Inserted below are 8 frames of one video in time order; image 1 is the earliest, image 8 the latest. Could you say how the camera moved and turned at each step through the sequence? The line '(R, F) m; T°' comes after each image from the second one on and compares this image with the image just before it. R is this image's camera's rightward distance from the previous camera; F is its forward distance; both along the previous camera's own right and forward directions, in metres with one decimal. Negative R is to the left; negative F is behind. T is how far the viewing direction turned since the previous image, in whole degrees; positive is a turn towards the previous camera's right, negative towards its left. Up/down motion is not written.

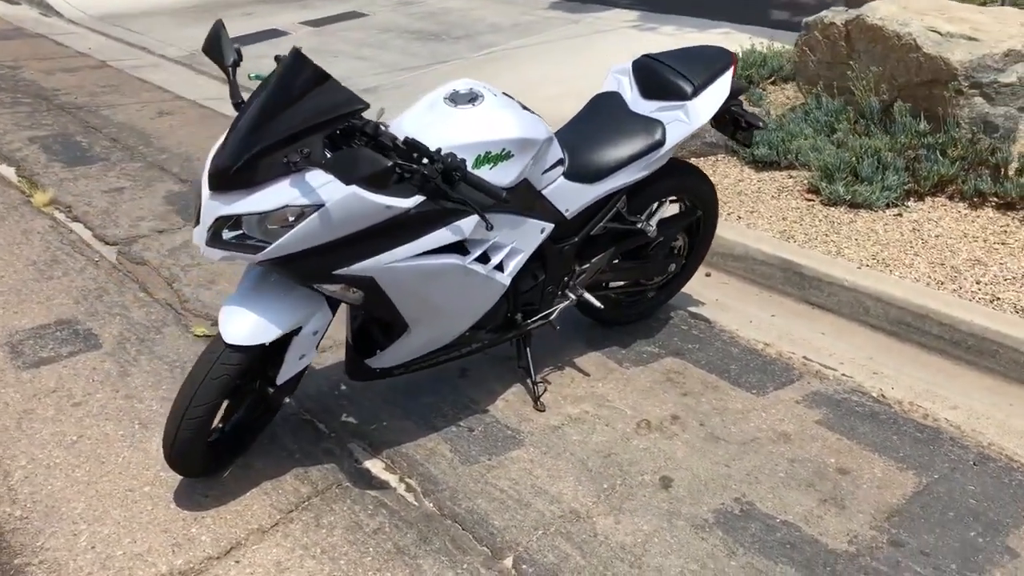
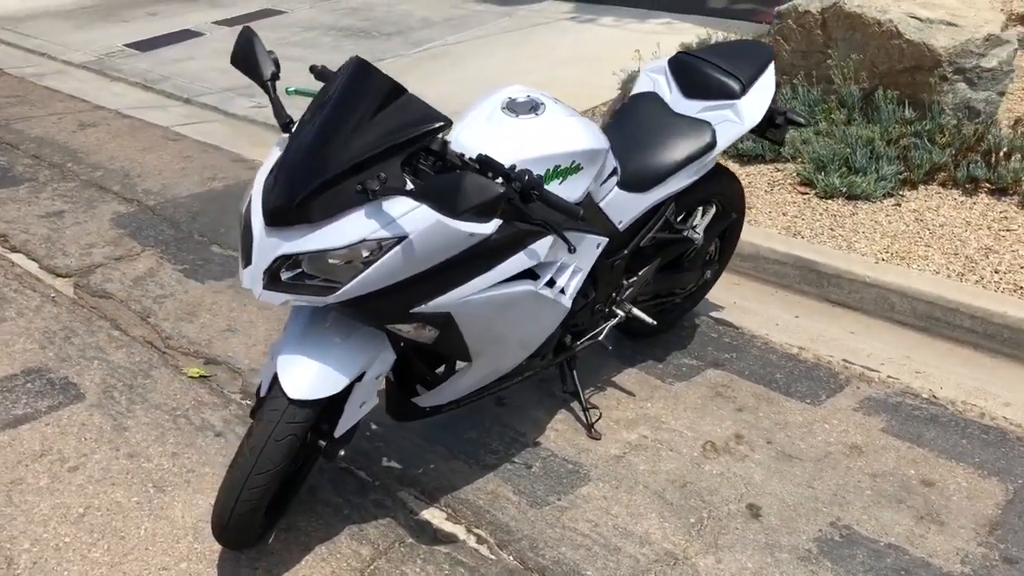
(-0.6, +0.3) m; +6°
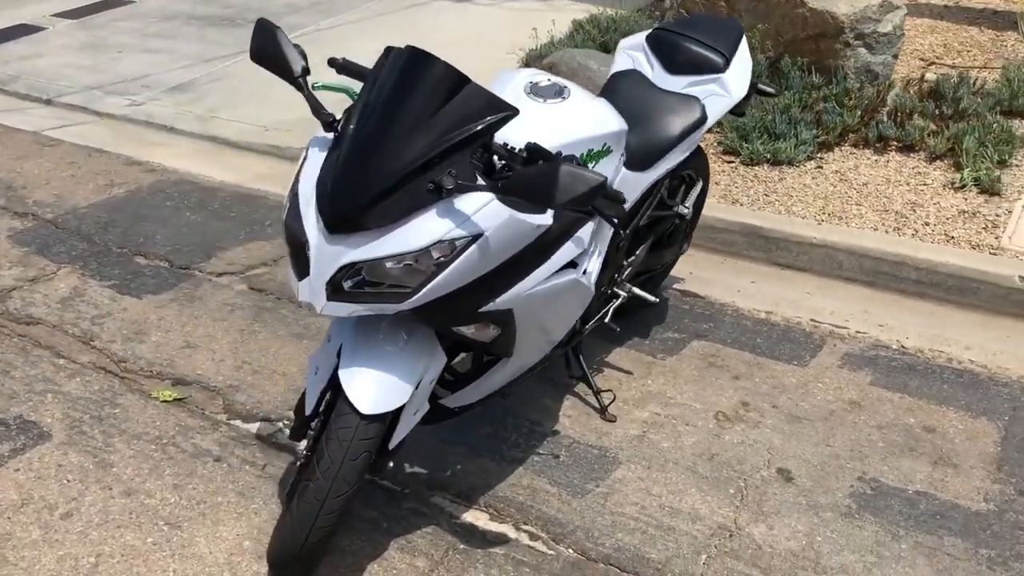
(-0.6, +0.1) m; +10°
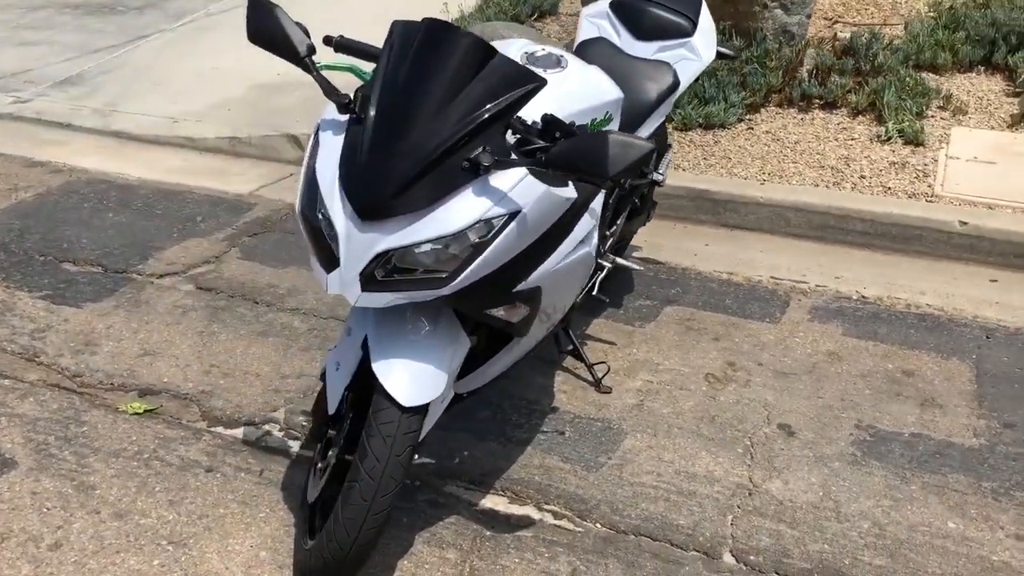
(-0.4, +0.1) m; +7°
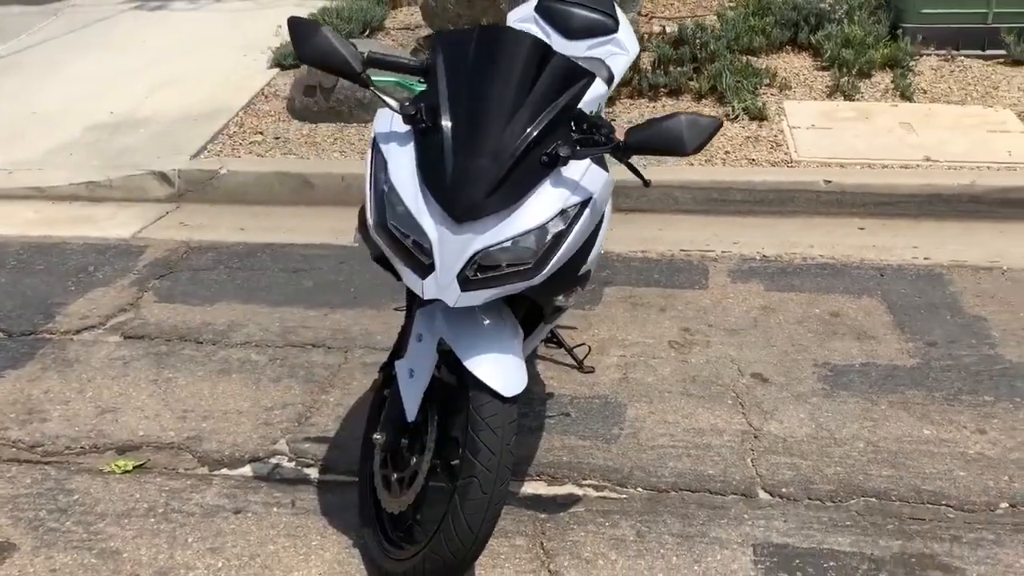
(-0.8, 0.0) m; +14°
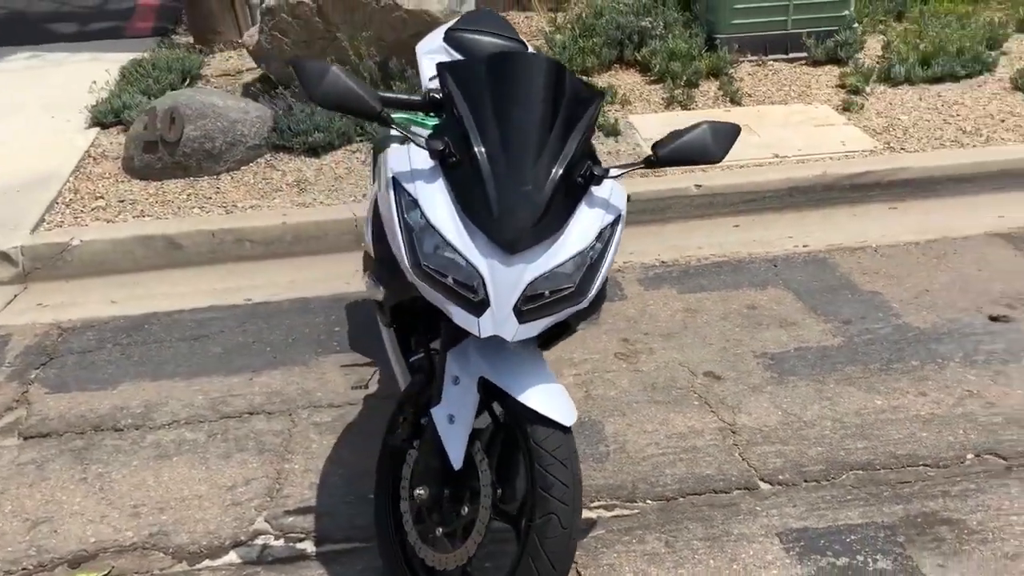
(-0.7, +0.1) m; +13°
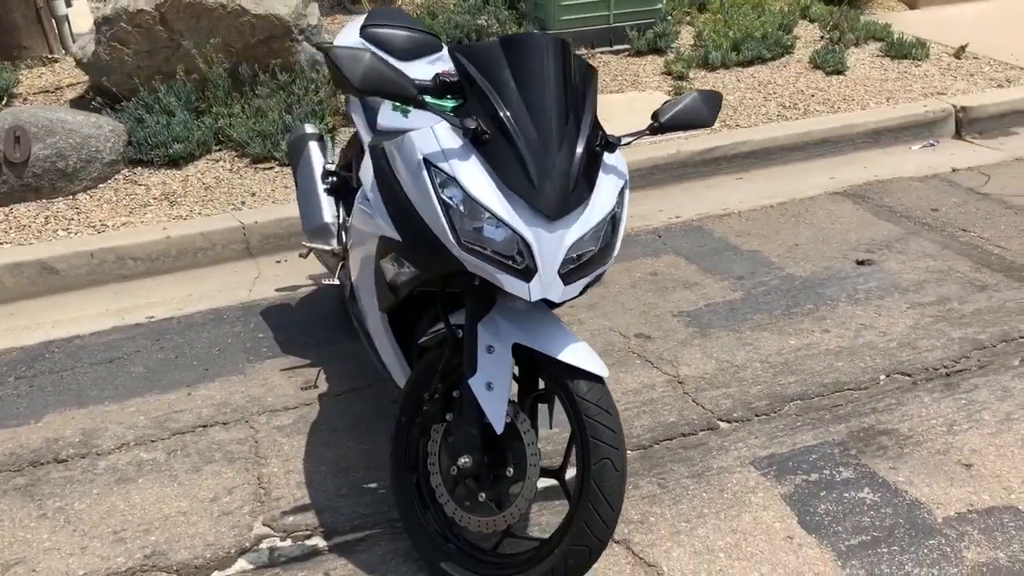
(-0.7, -0.1) m; +13°
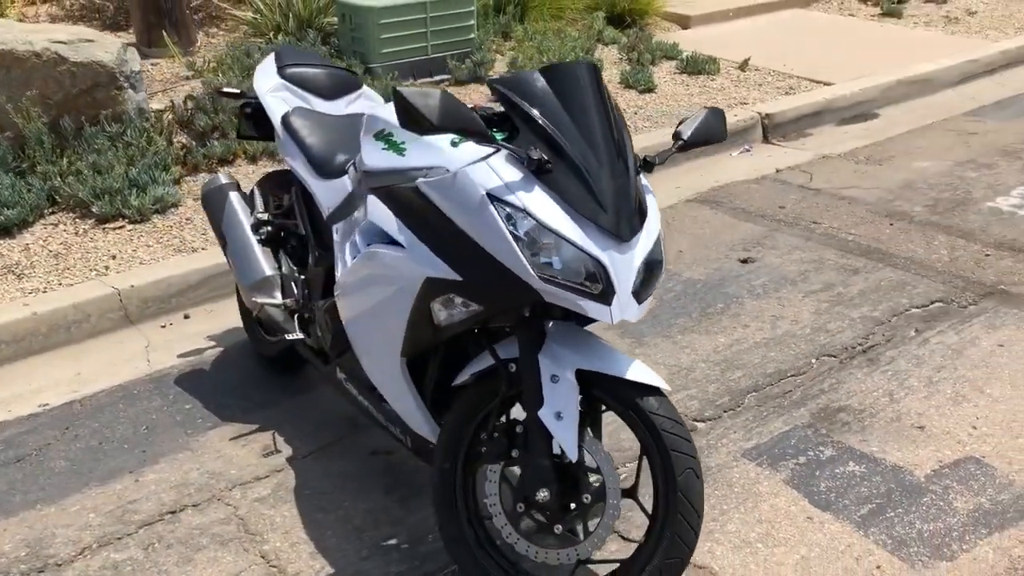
(-0.8, +0.1) m; +15°
